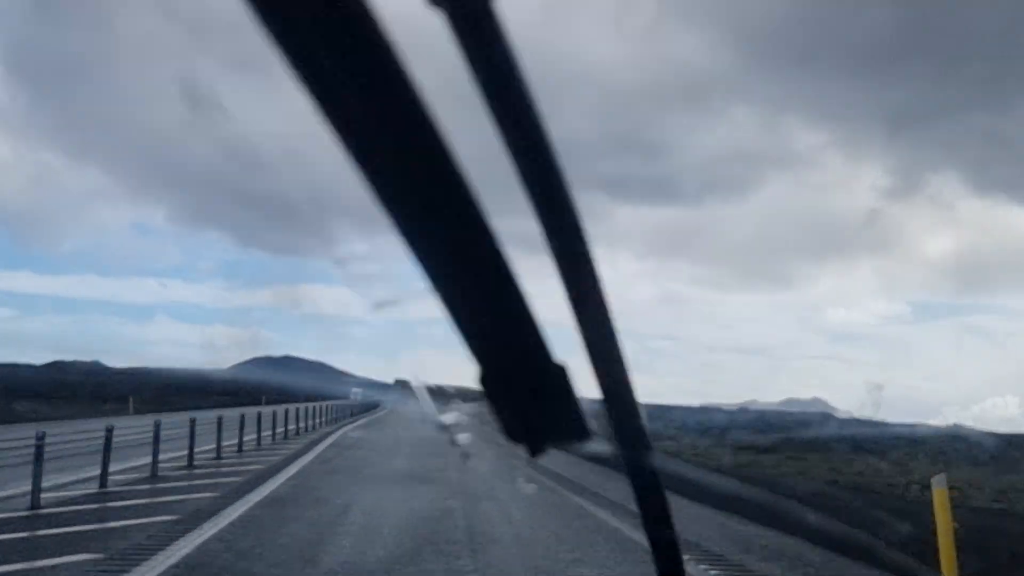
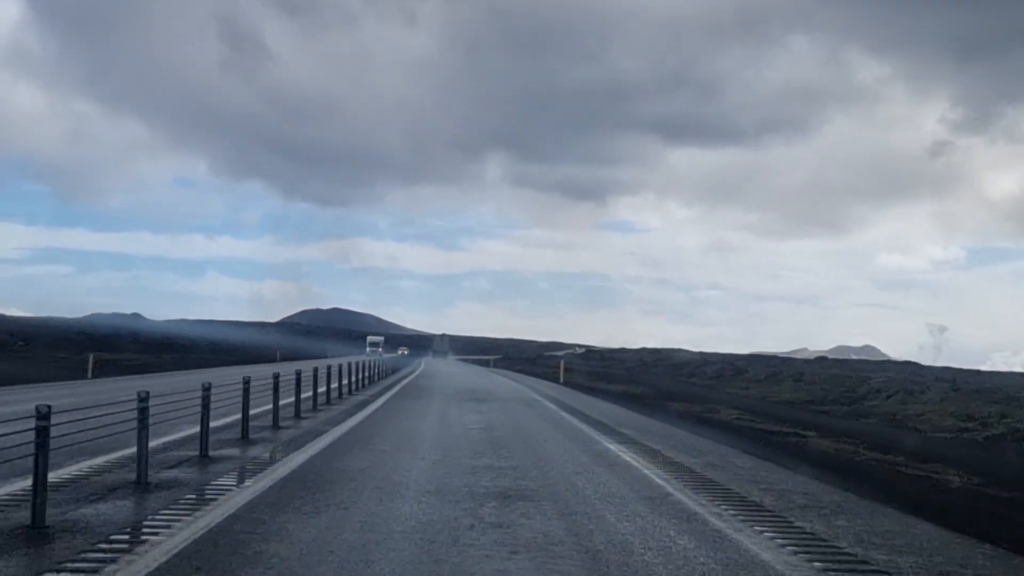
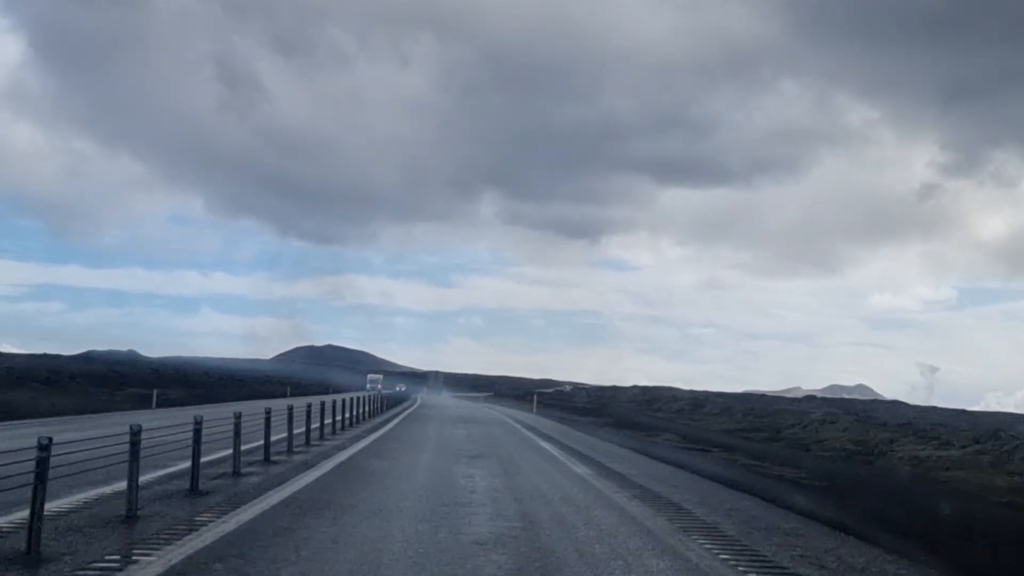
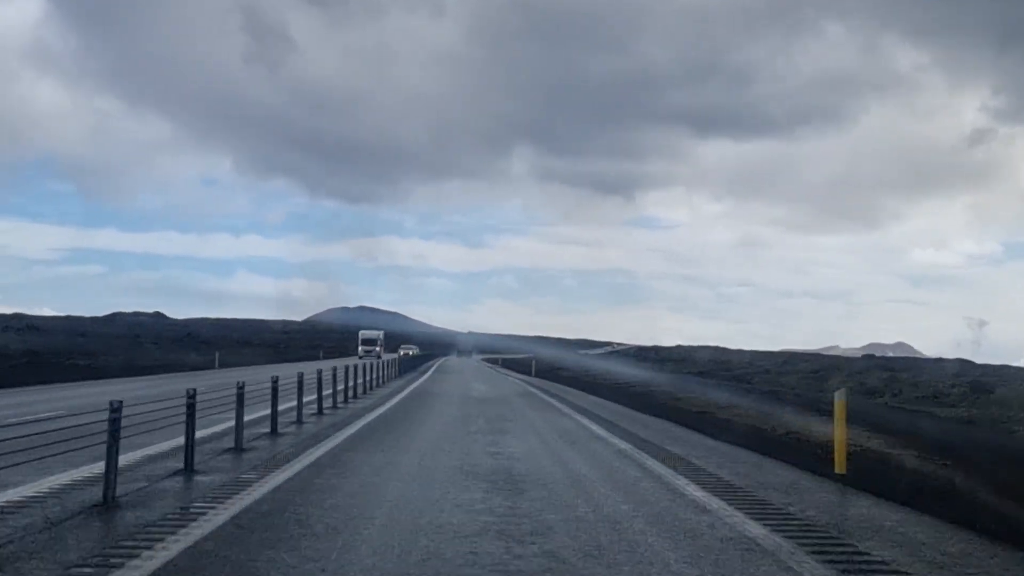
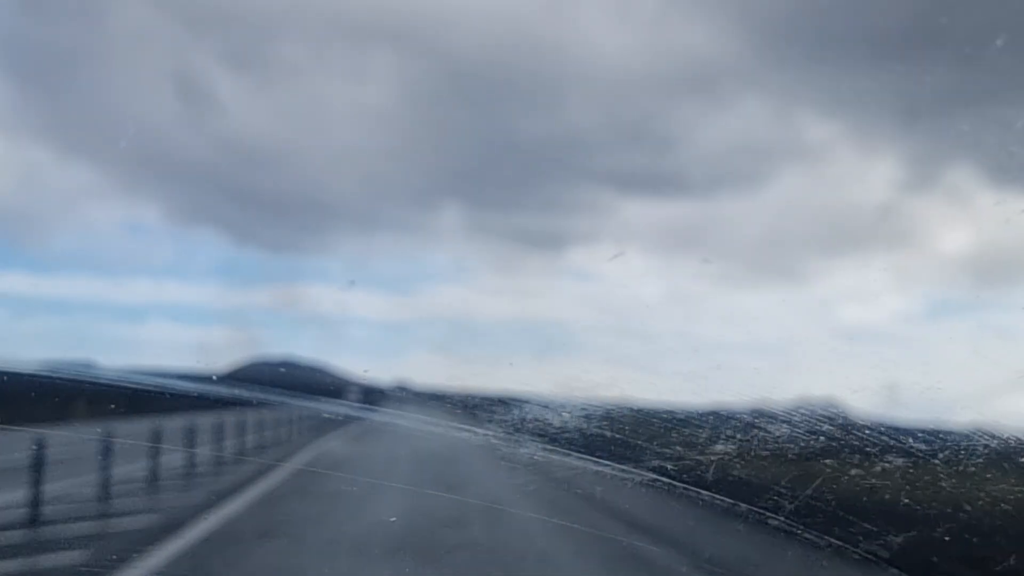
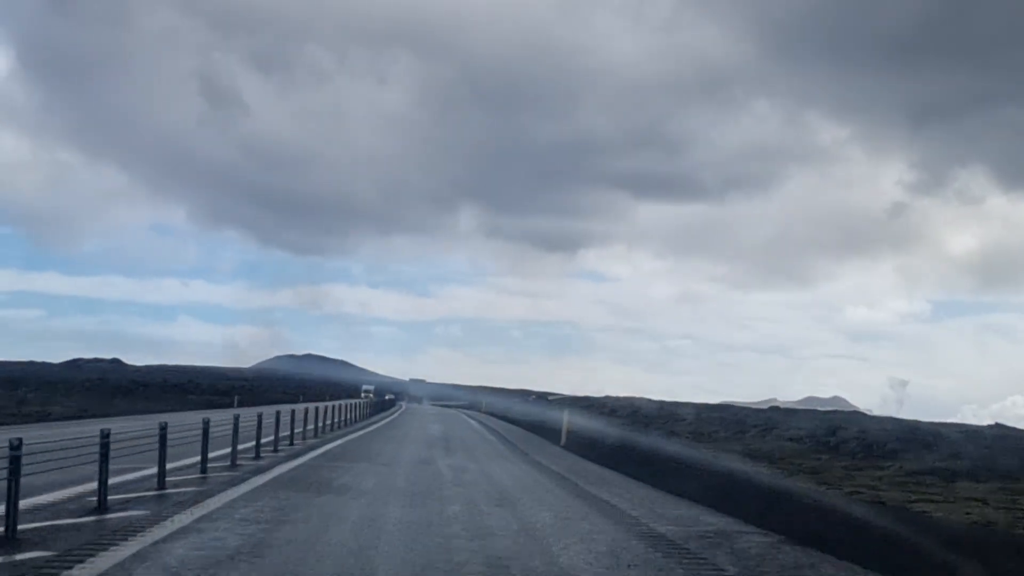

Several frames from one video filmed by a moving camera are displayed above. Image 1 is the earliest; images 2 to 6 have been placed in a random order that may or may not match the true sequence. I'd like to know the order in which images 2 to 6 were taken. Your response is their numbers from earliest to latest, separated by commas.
5, 6, 3, 2, 4
